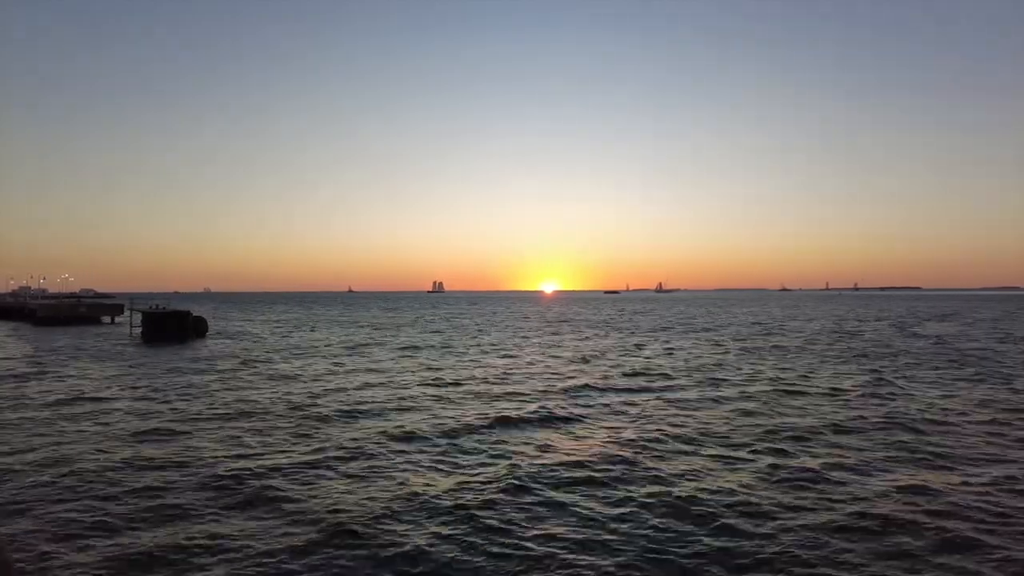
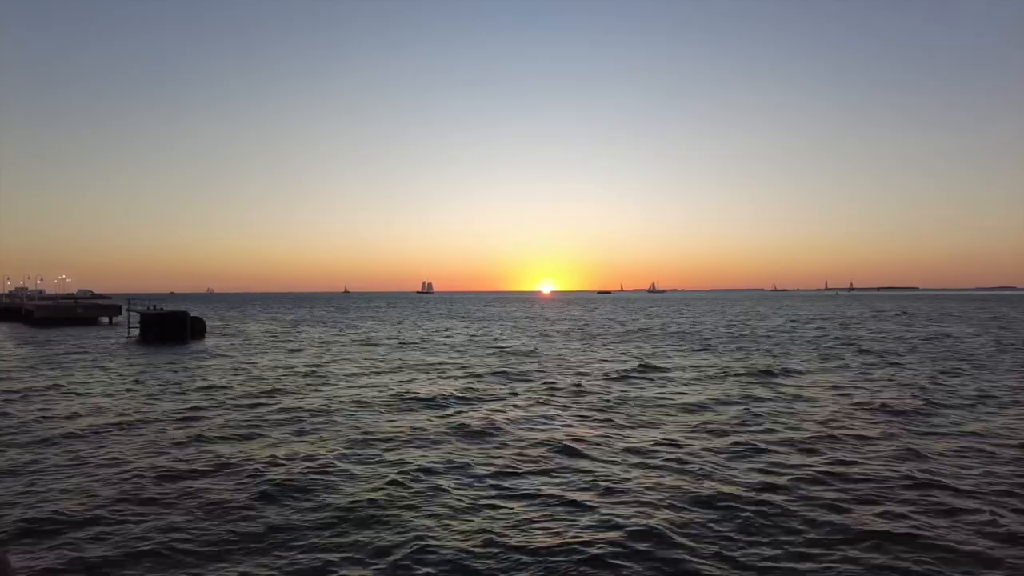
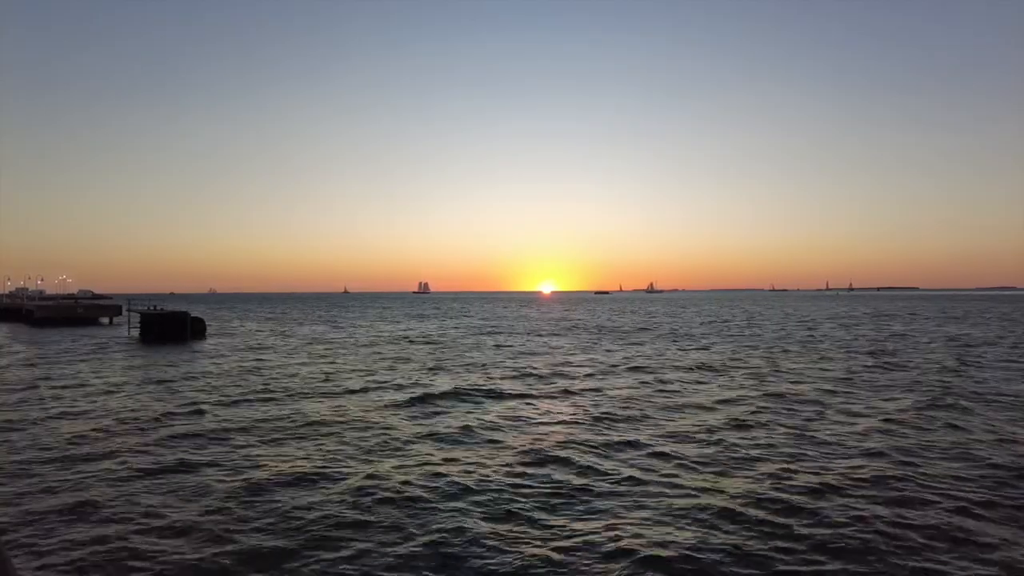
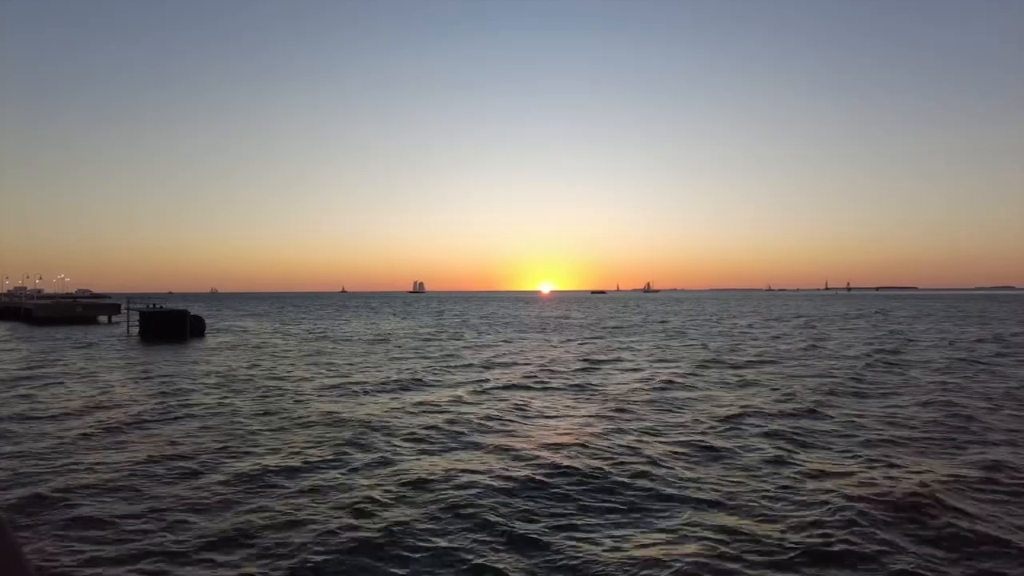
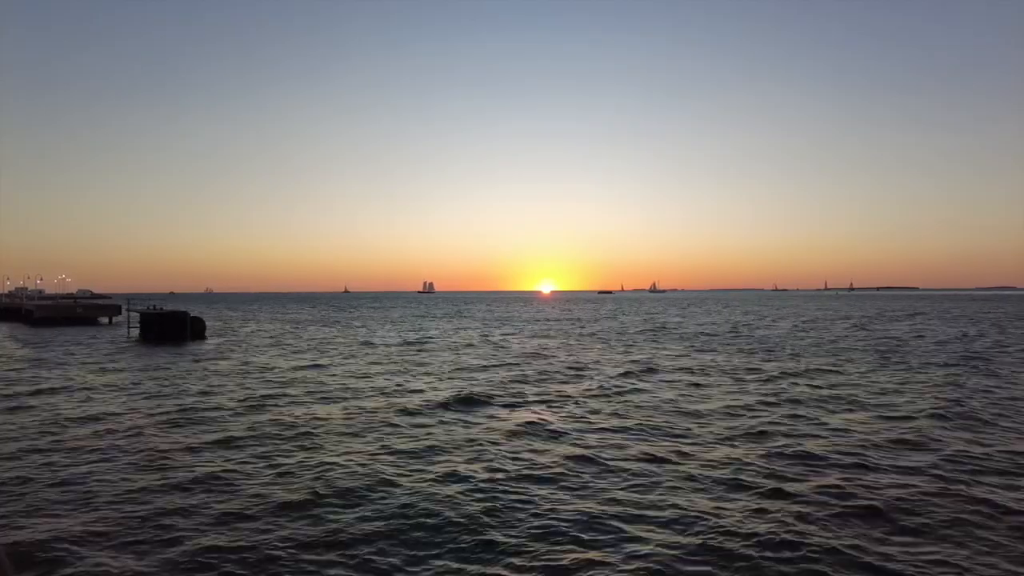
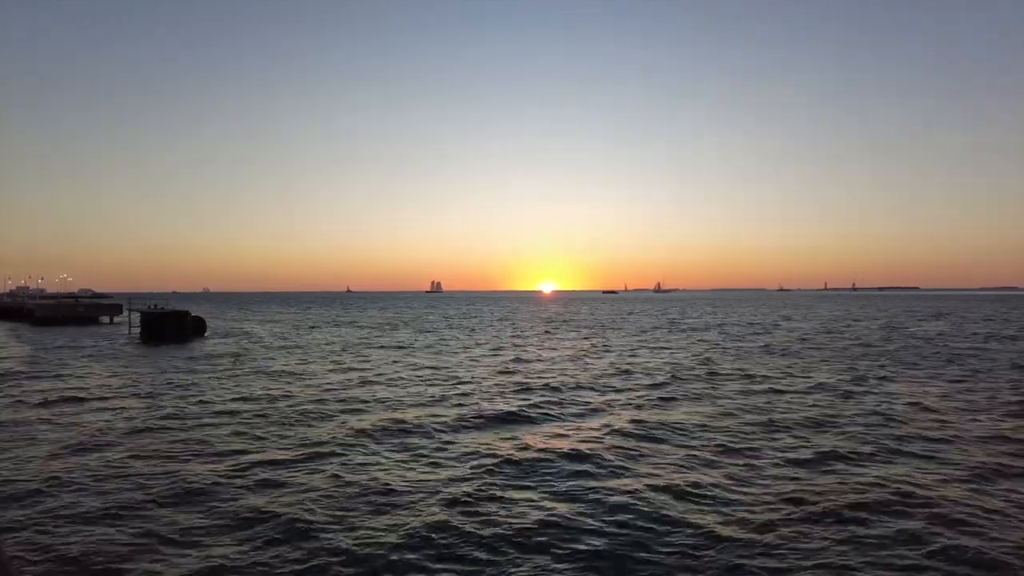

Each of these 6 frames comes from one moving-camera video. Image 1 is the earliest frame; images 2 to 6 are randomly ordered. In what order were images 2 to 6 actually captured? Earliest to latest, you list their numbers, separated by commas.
6, 5, 2, 3, 4
